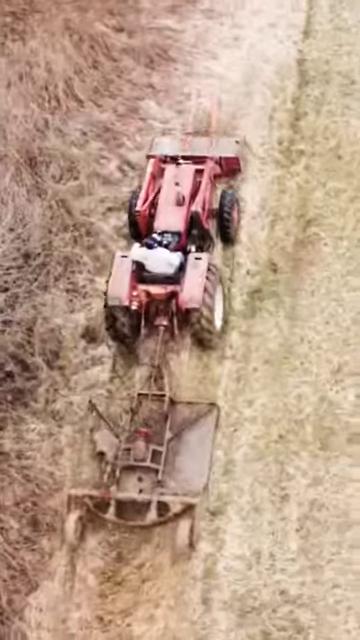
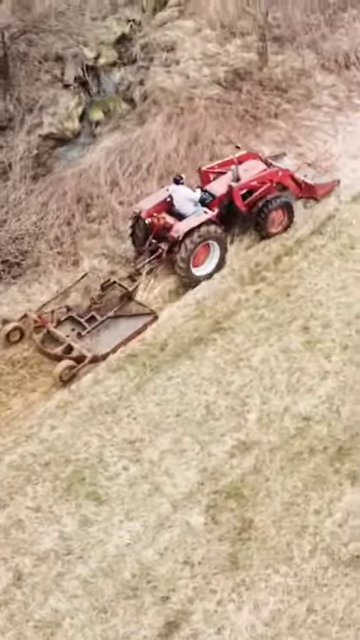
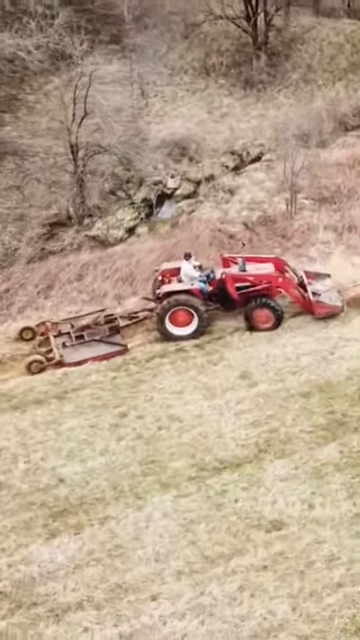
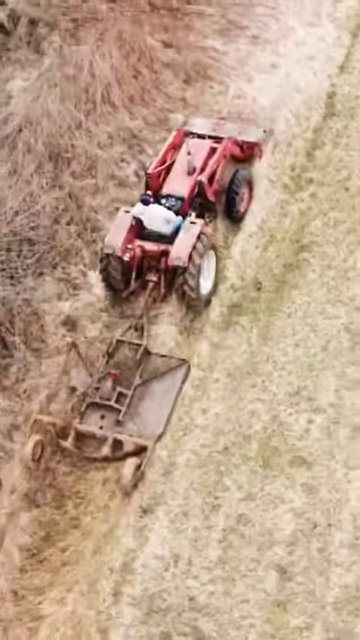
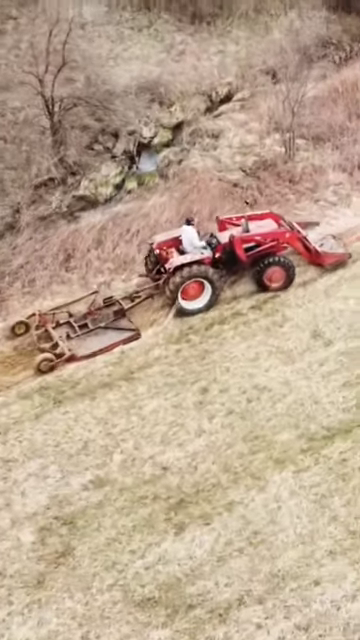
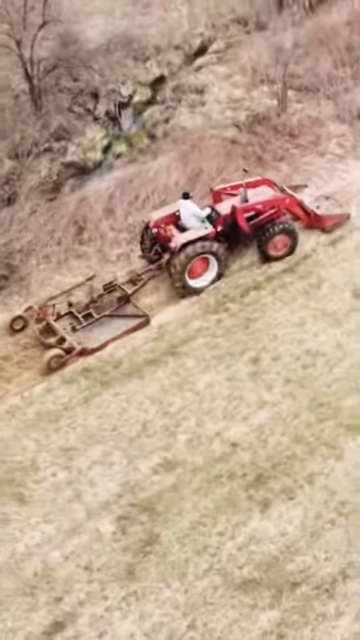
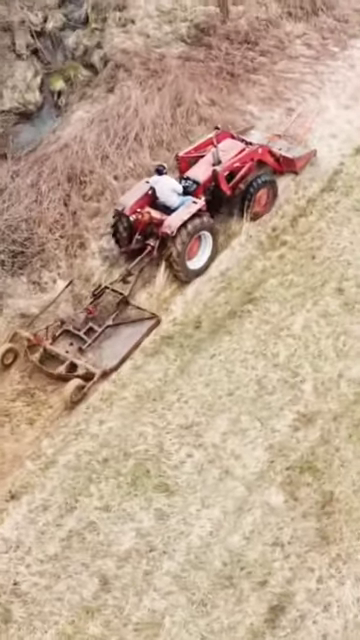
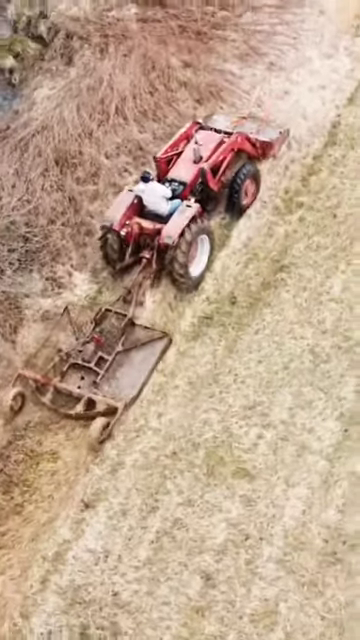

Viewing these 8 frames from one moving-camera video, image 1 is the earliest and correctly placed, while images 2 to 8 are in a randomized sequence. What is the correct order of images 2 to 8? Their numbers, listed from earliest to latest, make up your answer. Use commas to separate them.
4, 8, 7, 2, 6, 5, 3
